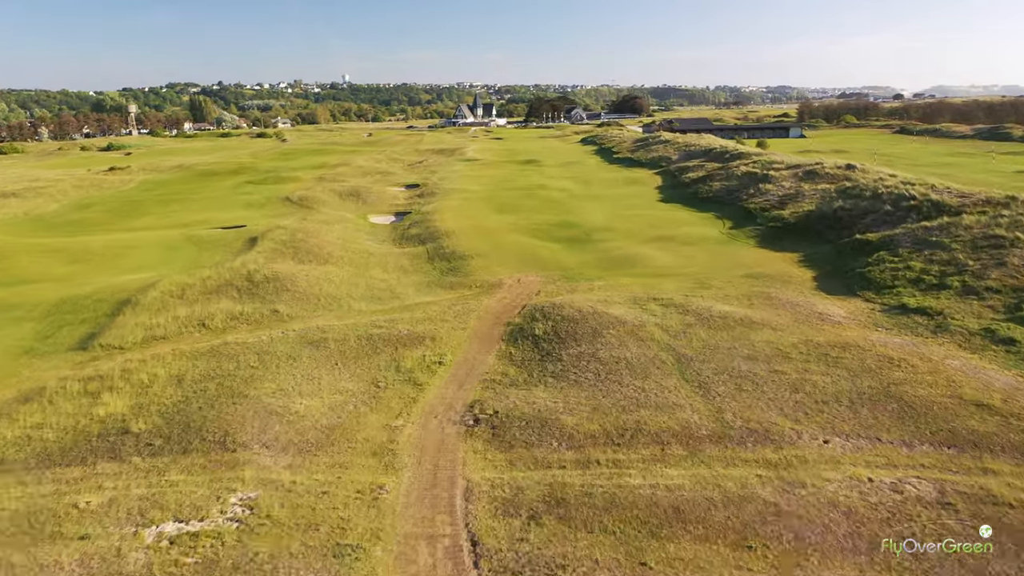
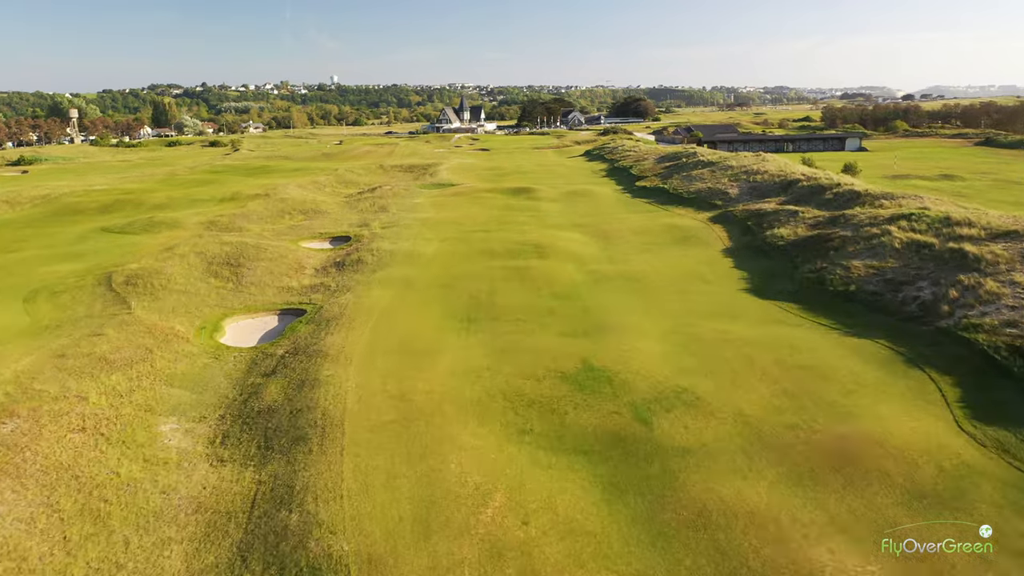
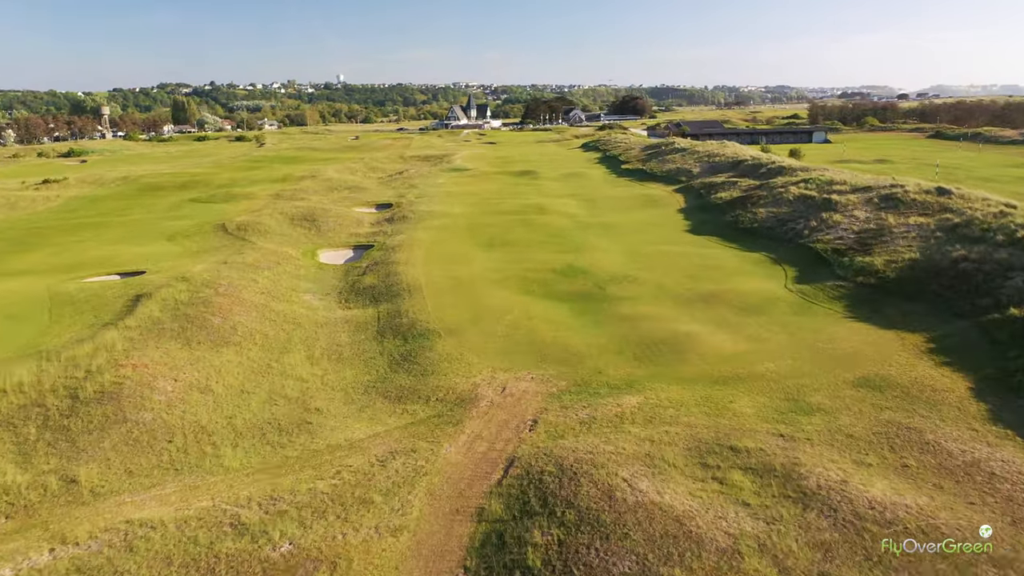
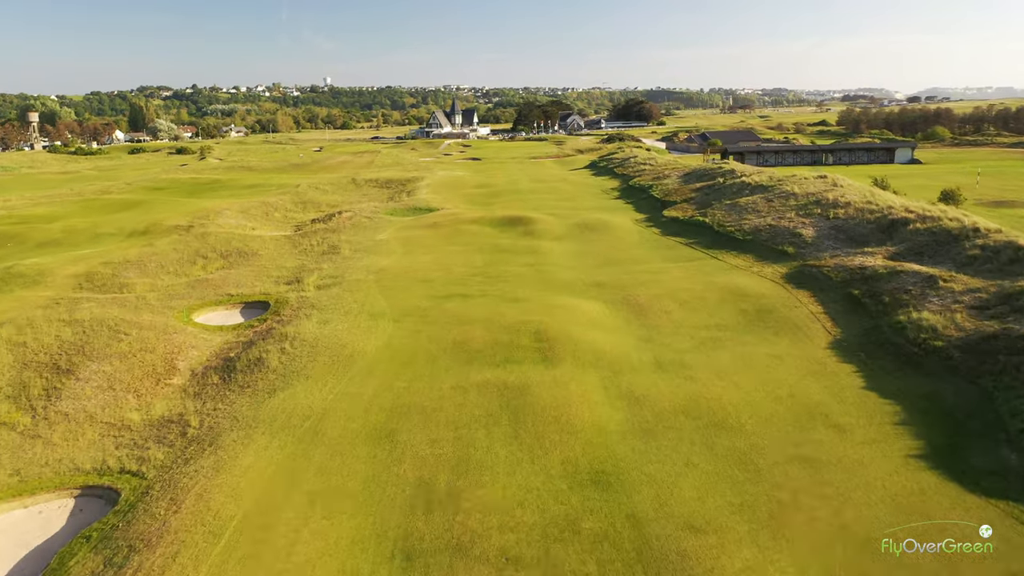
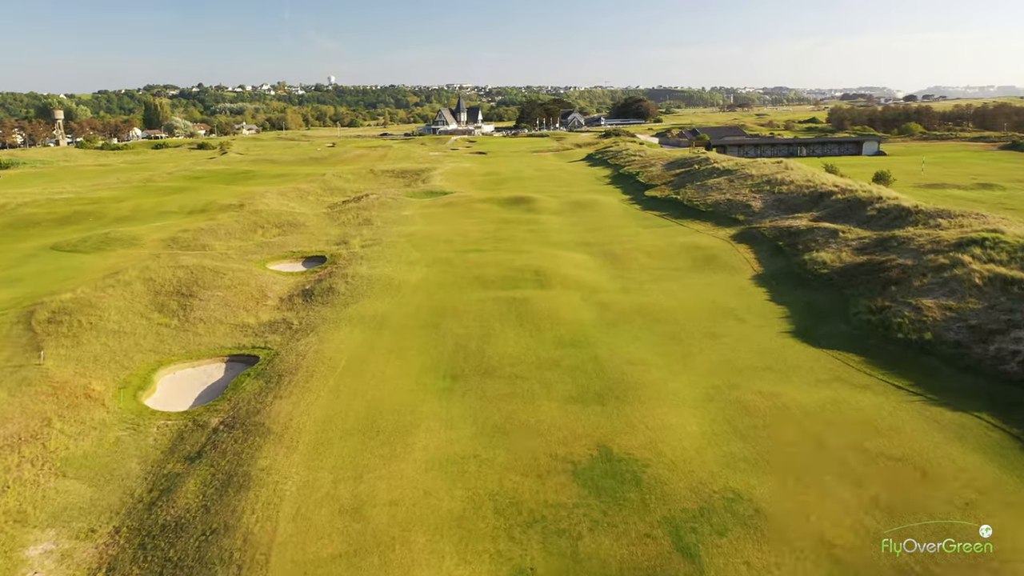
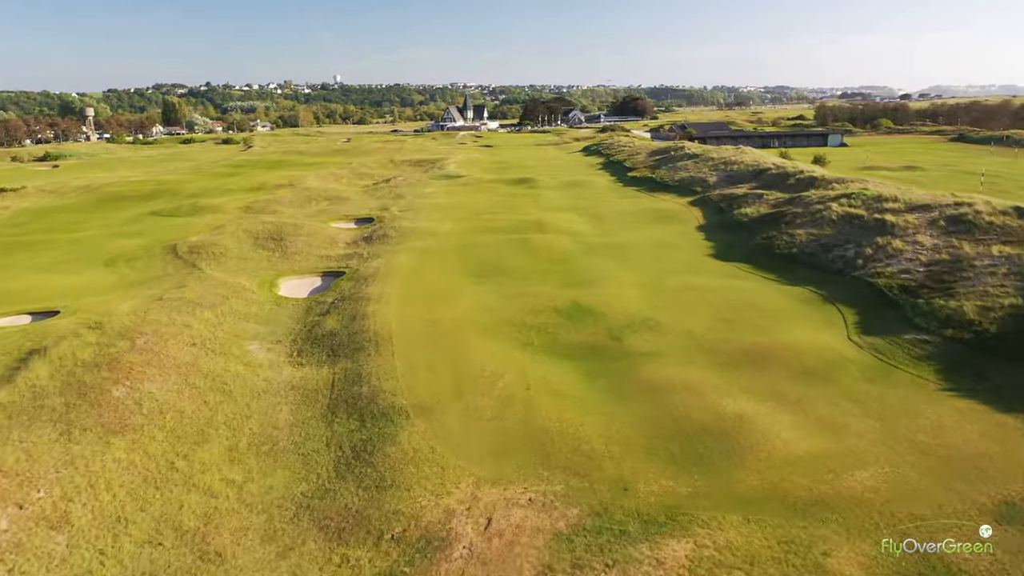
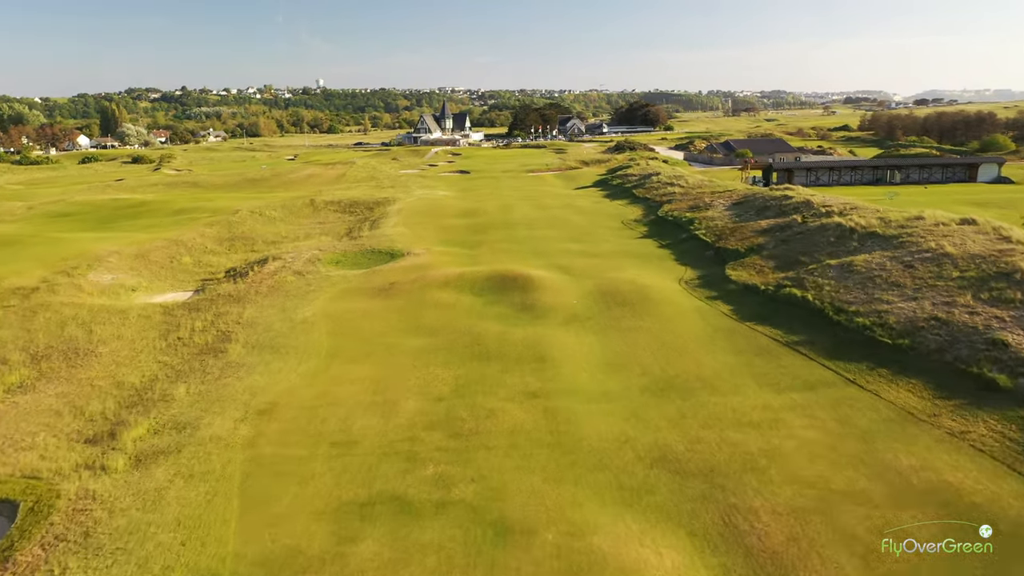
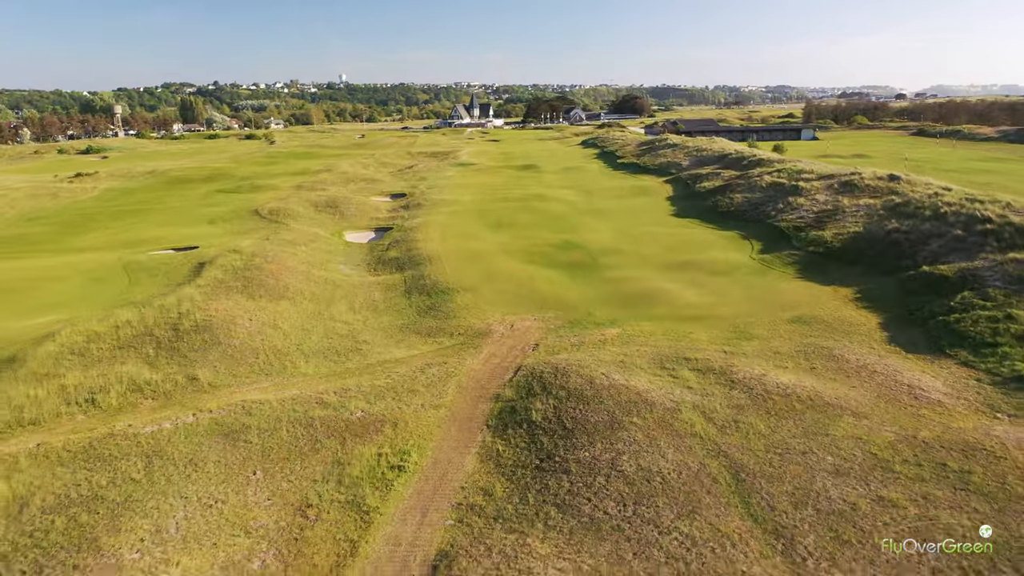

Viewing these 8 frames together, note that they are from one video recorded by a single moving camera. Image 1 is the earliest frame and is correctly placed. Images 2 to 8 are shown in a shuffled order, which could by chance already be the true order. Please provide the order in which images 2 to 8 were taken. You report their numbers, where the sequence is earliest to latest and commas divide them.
8, 3, 6, 2, 5, 4, 7
